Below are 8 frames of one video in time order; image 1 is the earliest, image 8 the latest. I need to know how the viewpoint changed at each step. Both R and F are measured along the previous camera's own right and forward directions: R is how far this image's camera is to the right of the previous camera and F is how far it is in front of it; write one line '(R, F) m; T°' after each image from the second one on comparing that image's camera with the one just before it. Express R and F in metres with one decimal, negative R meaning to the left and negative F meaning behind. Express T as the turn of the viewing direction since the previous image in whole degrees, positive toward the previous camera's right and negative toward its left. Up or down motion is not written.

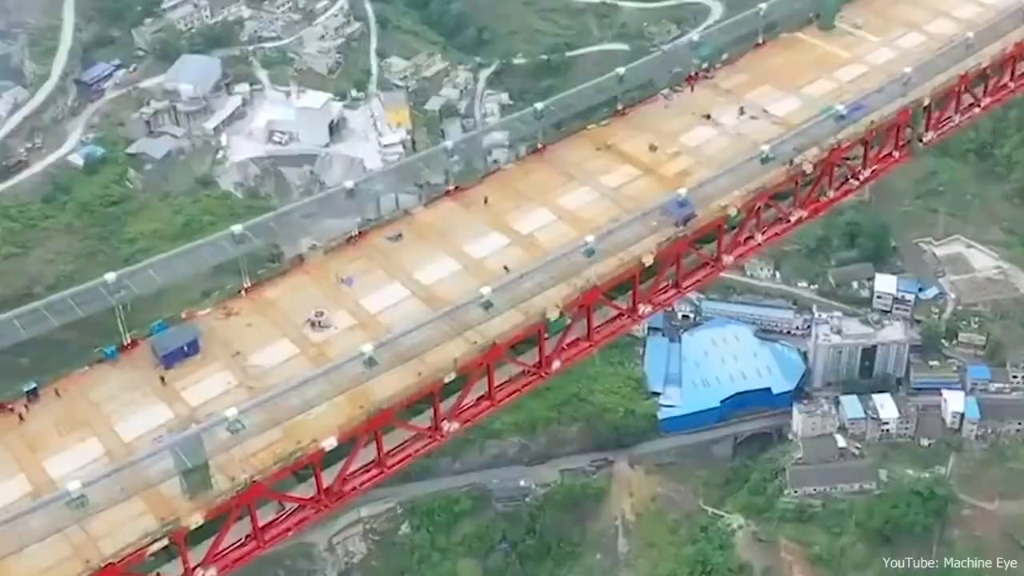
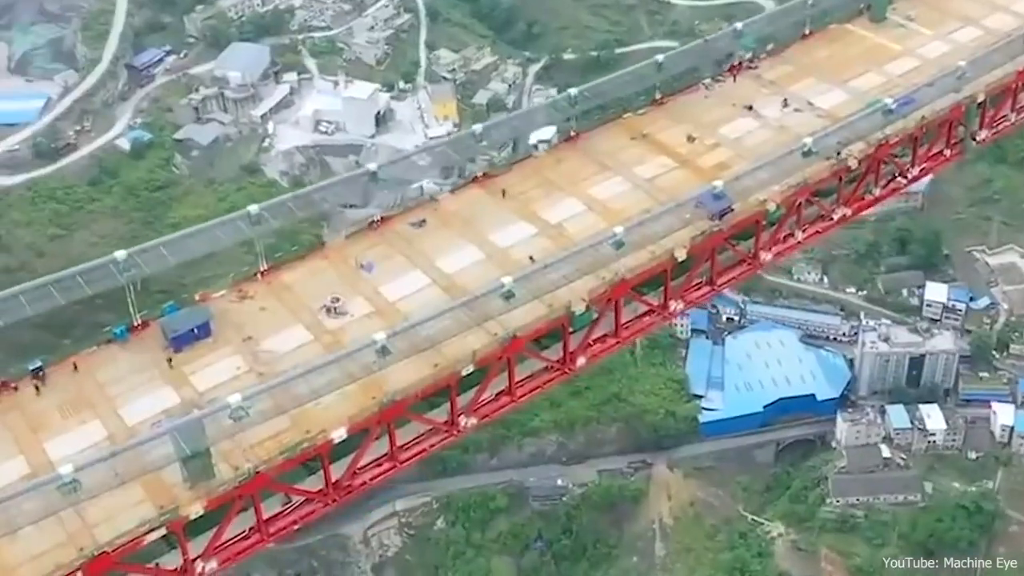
(+0.5, +1.1) m; -2°
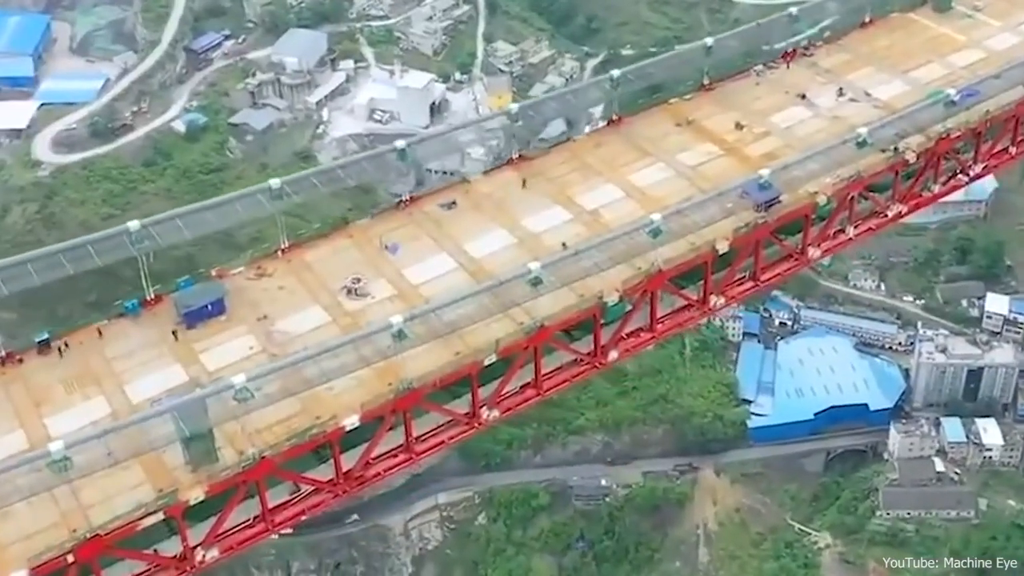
(+0.5, +1.2) m; -3°
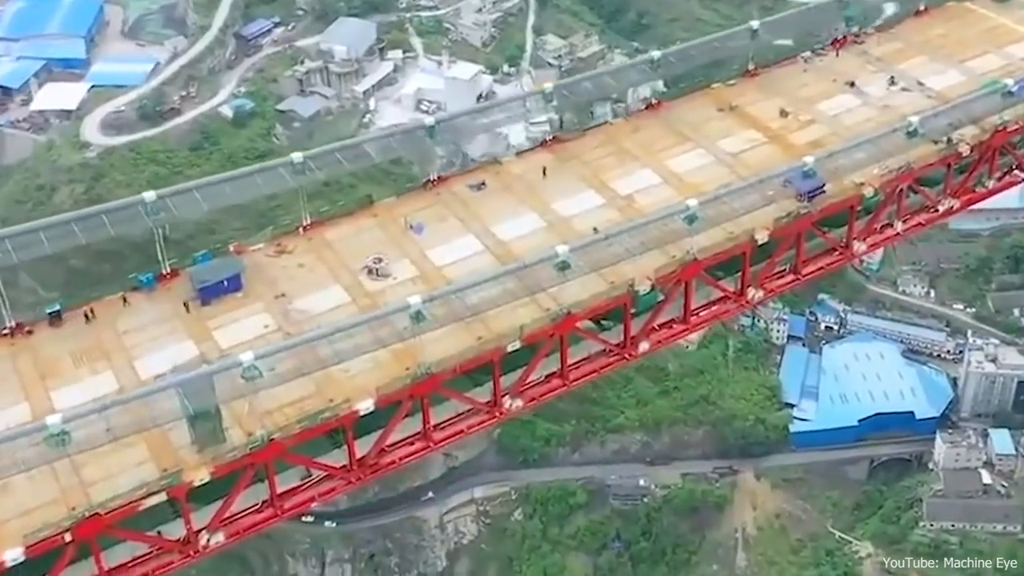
(+0.4, +0.9) m; -2°
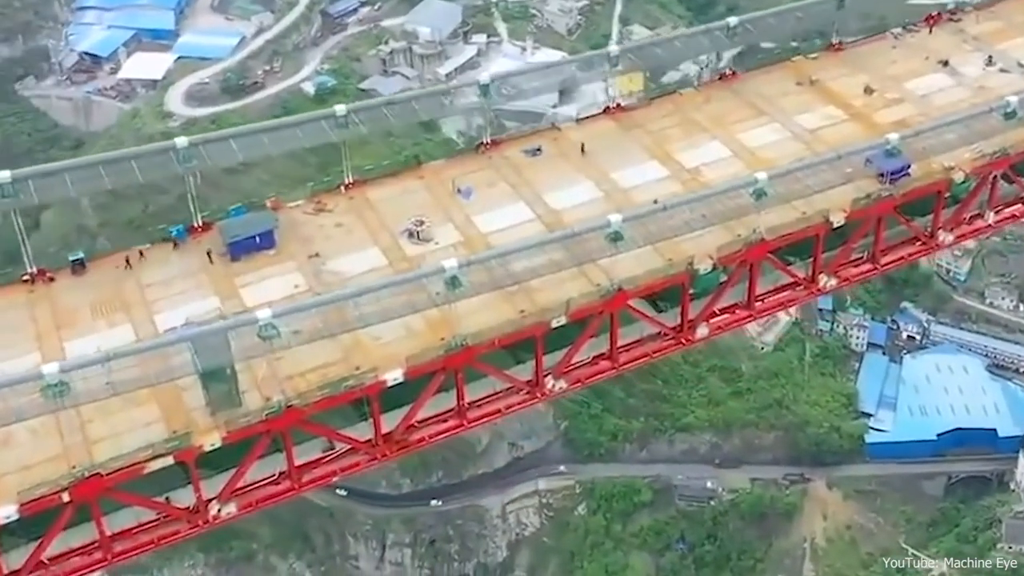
(+0.5, +1.6) m; -4°
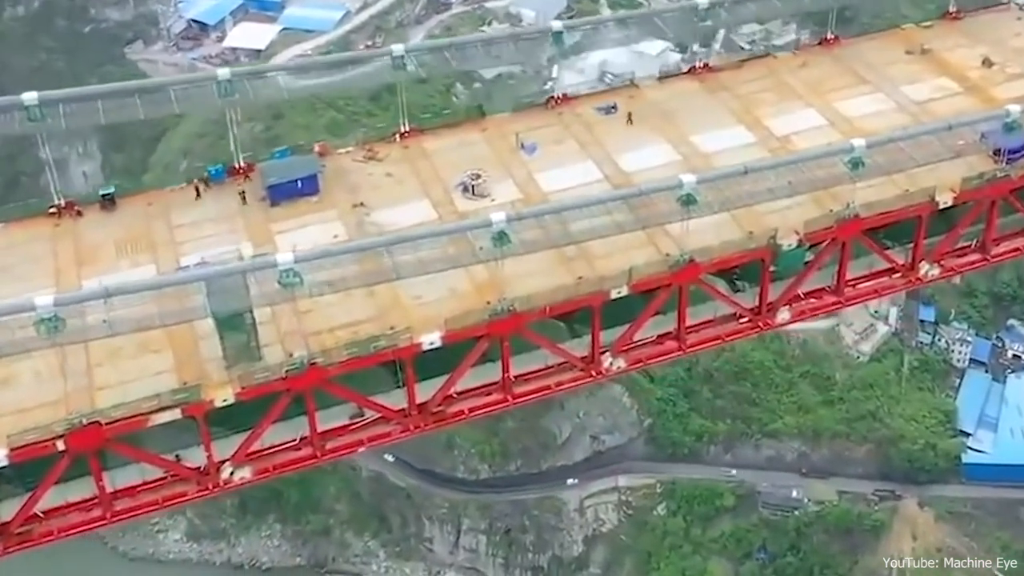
(+0.6, +1.9) m; -5°
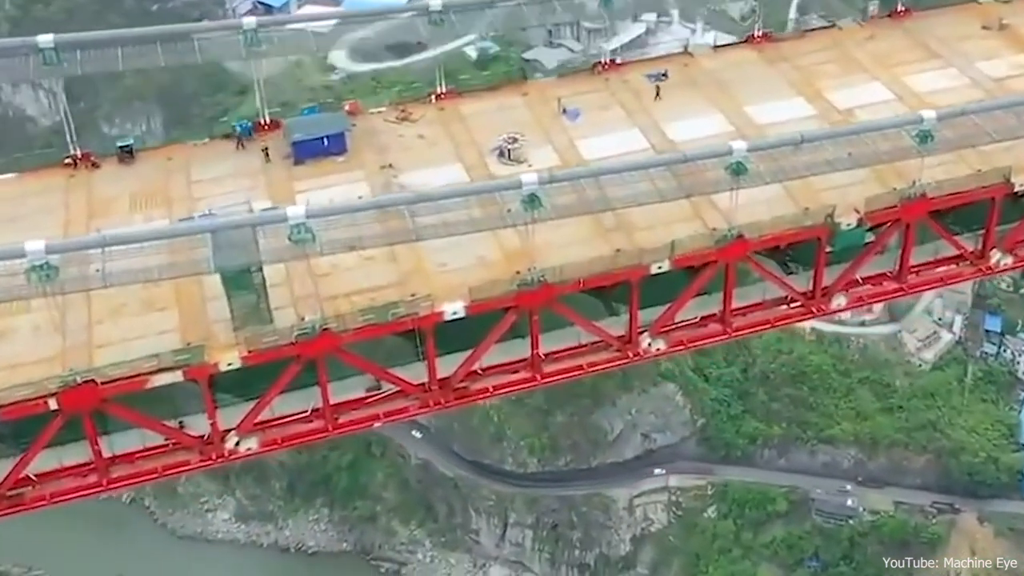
(+0.4, +1.2) m; -3°
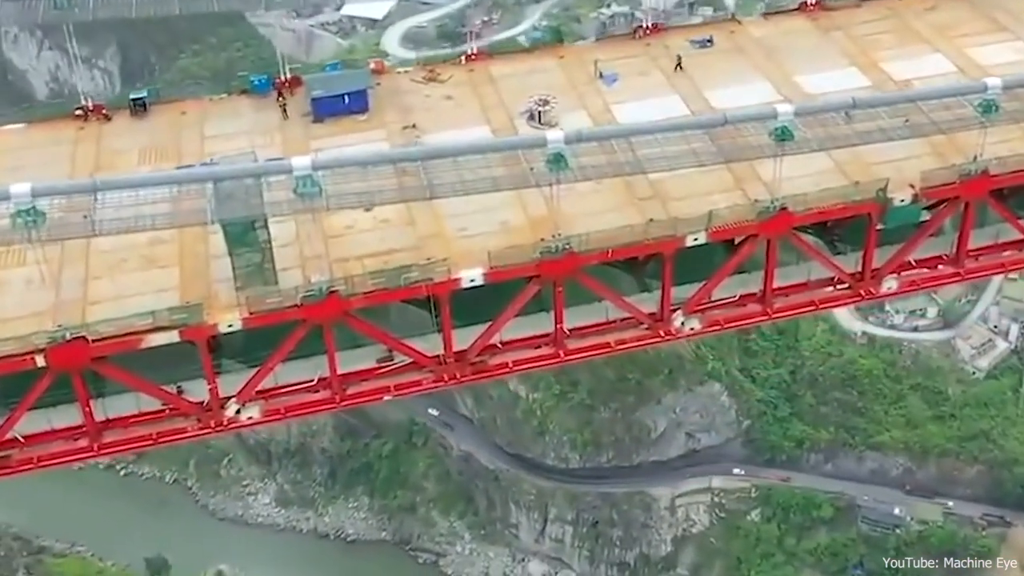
(+0.4, +1.1) m; -2°
